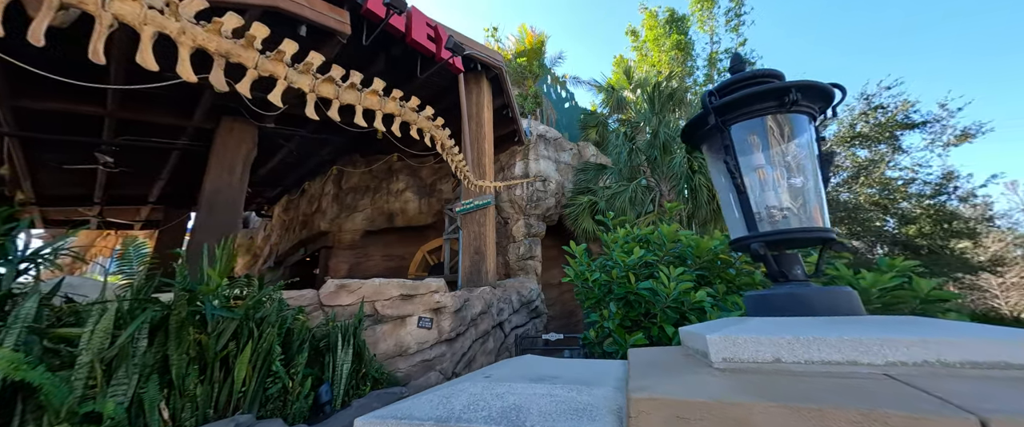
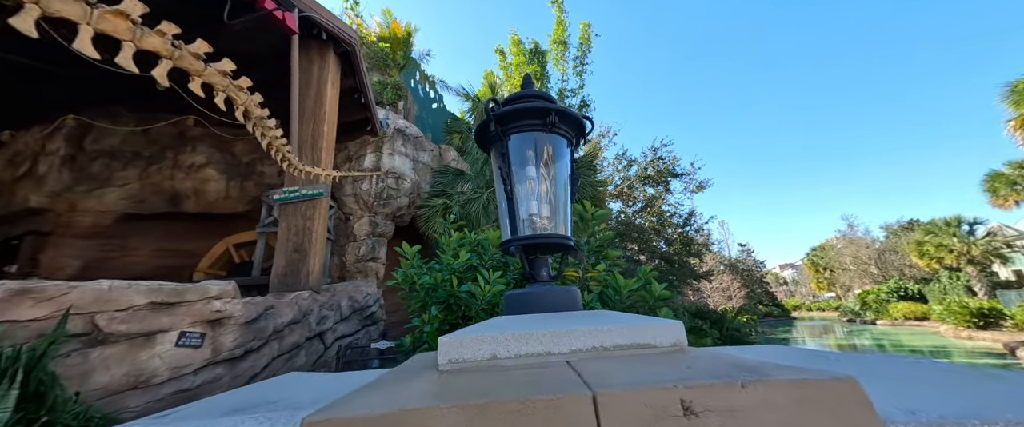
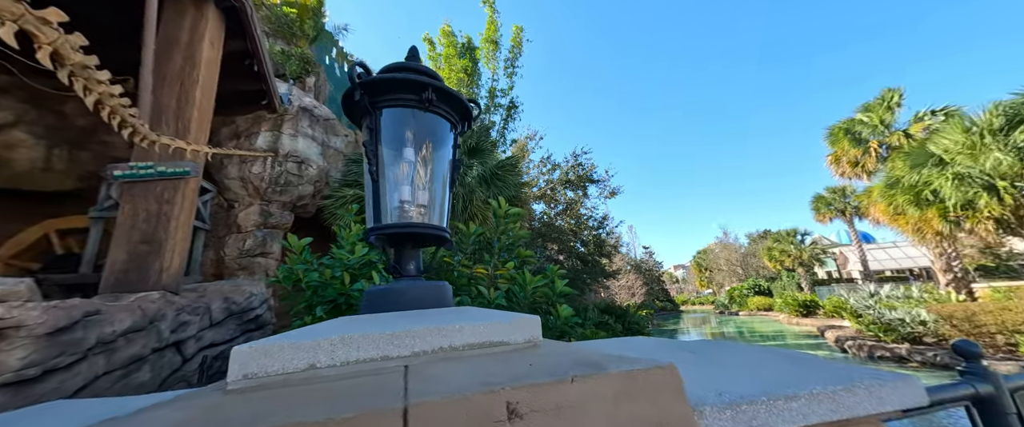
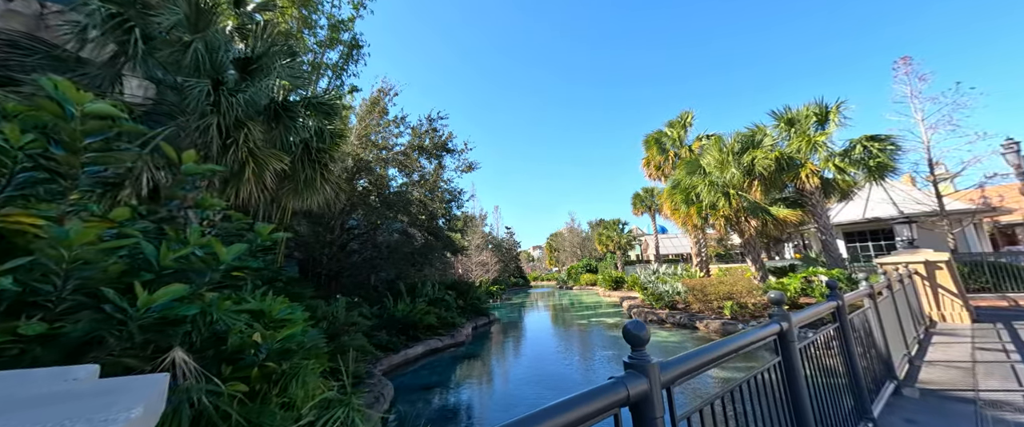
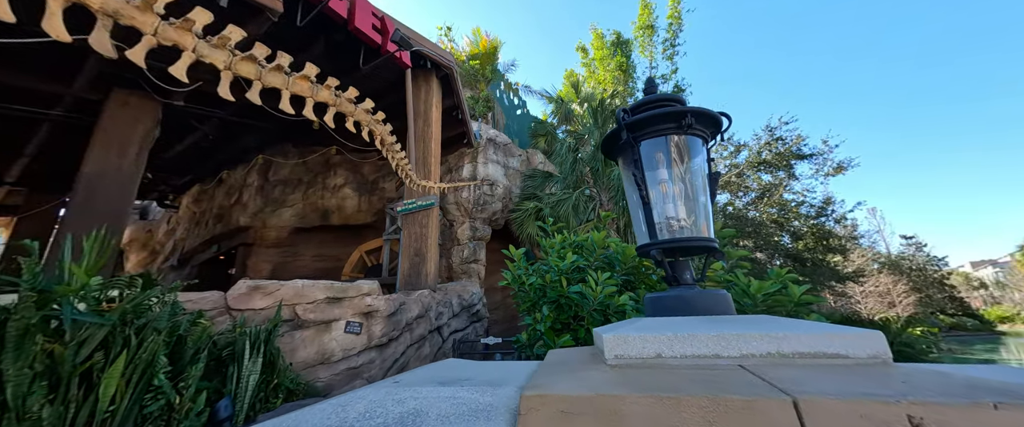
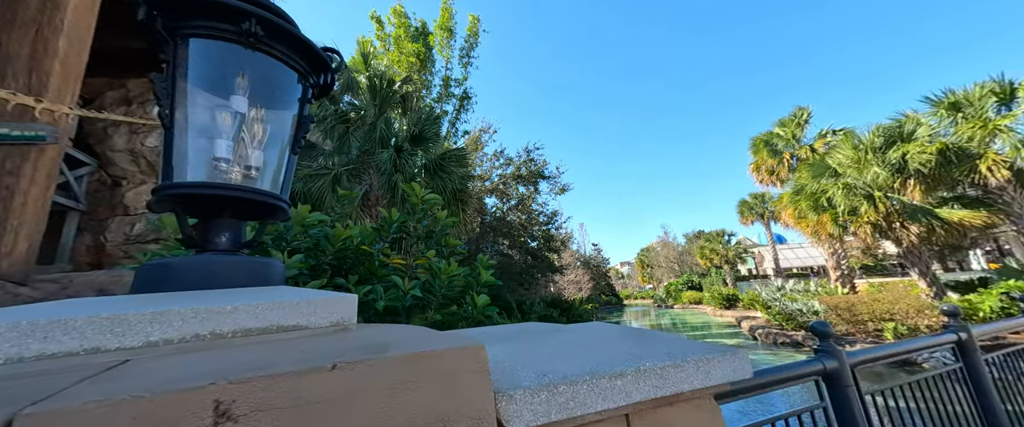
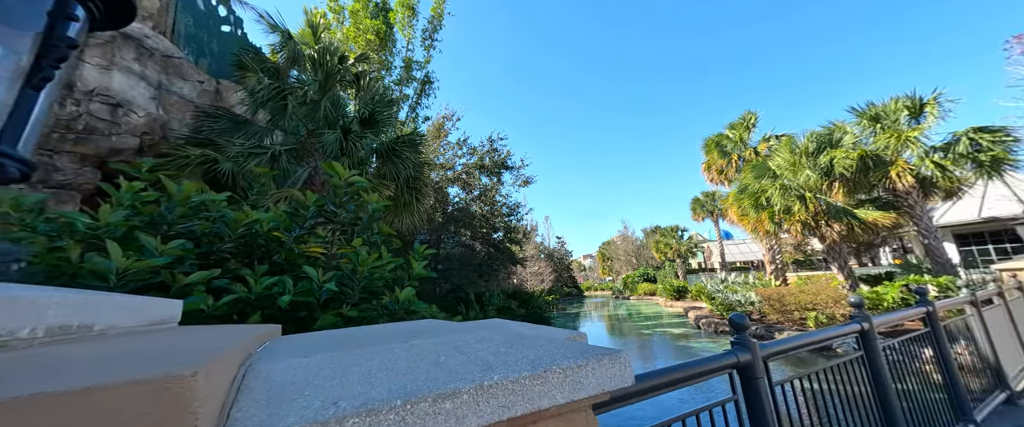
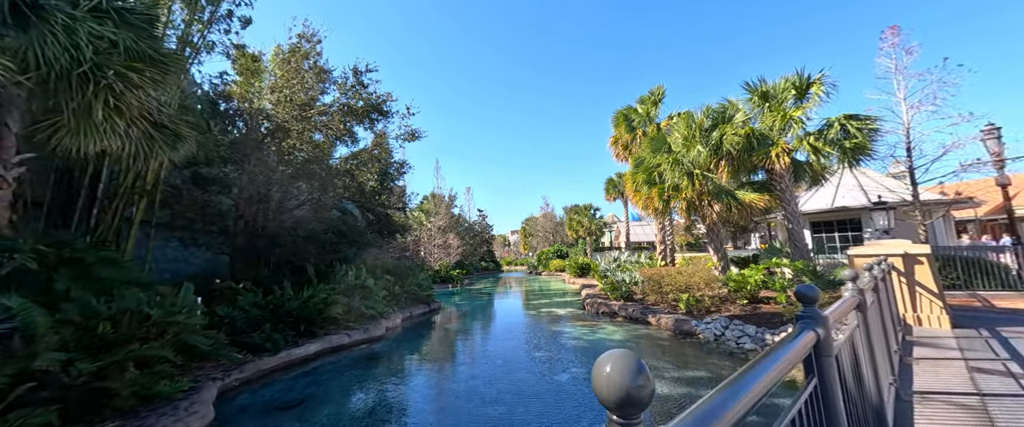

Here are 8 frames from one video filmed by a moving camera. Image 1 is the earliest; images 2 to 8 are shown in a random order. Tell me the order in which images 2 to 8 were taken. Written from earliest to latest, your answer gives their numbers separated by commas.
5, 2, 3, 6, 7, 4, 8
